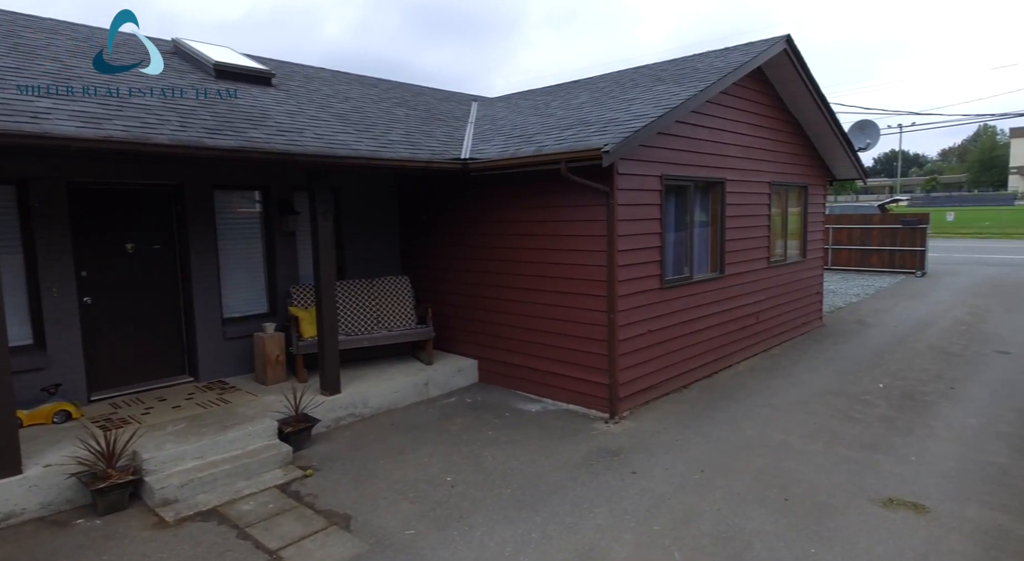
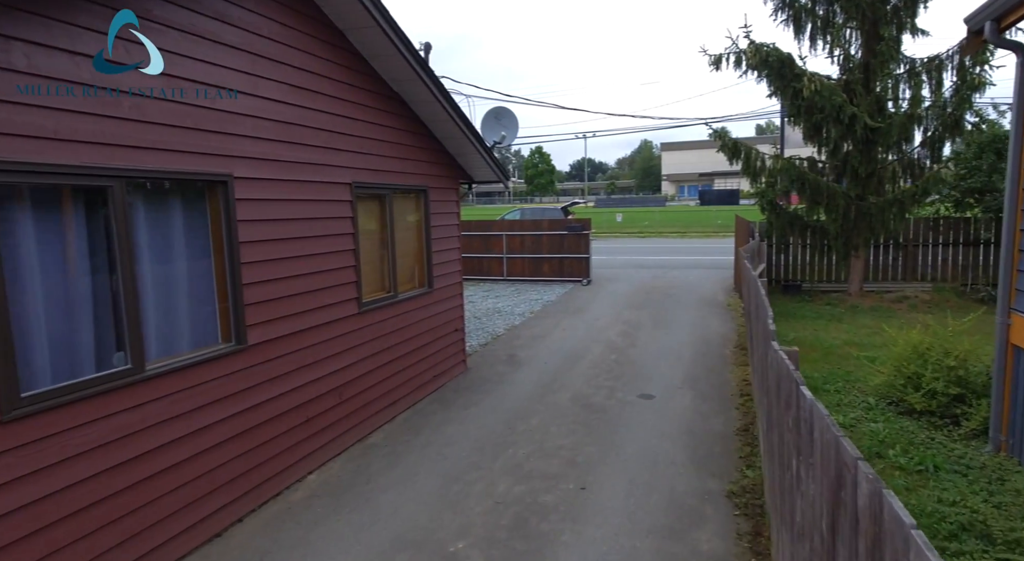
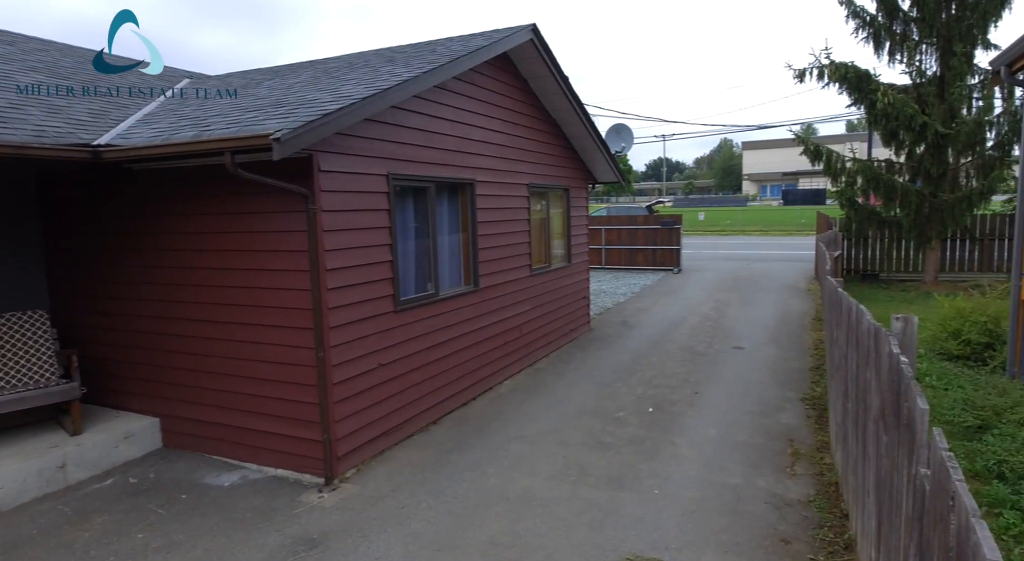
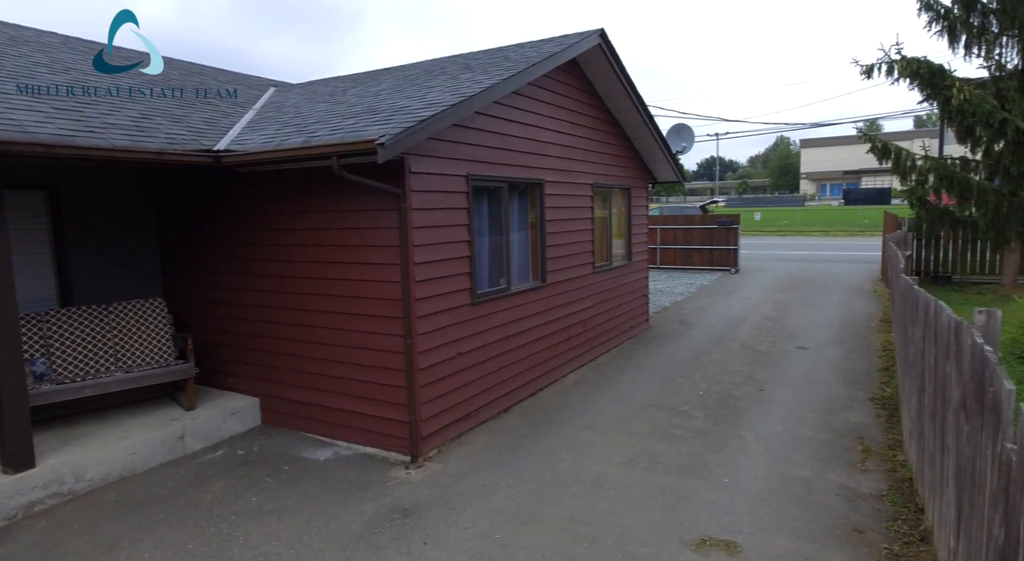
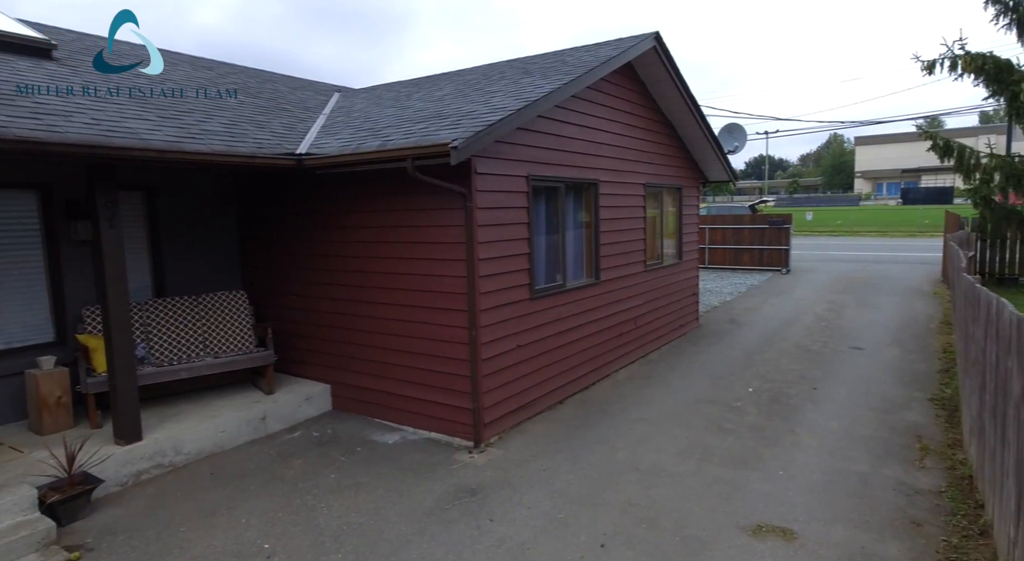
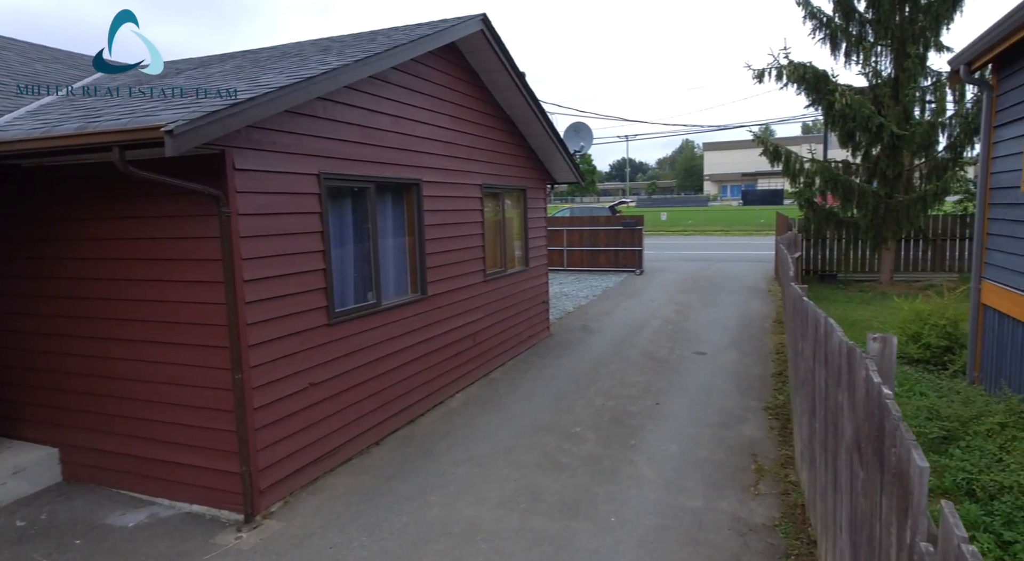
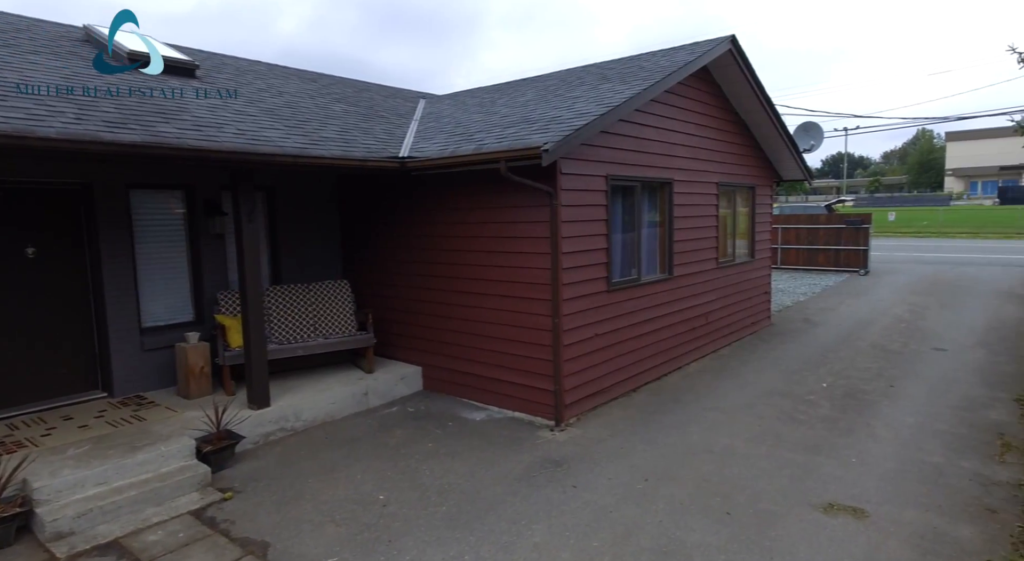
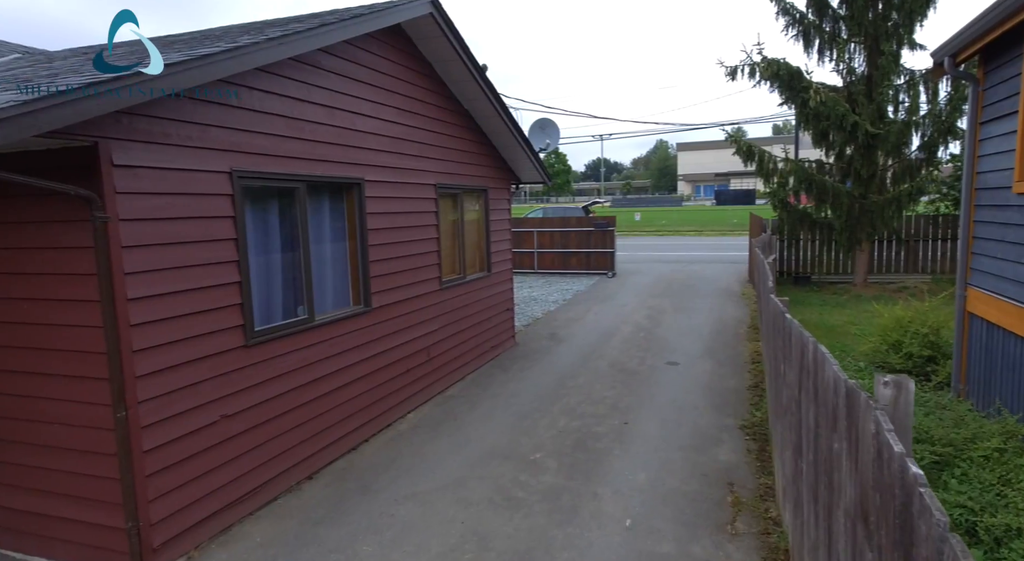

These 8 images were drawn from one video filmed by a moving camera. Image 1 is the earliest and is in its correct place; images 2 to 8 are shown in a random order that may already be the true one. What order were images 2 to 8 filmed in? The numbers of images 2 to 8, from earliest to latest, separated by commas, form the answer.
7, 5, 4, 3, 6, 8, 2
